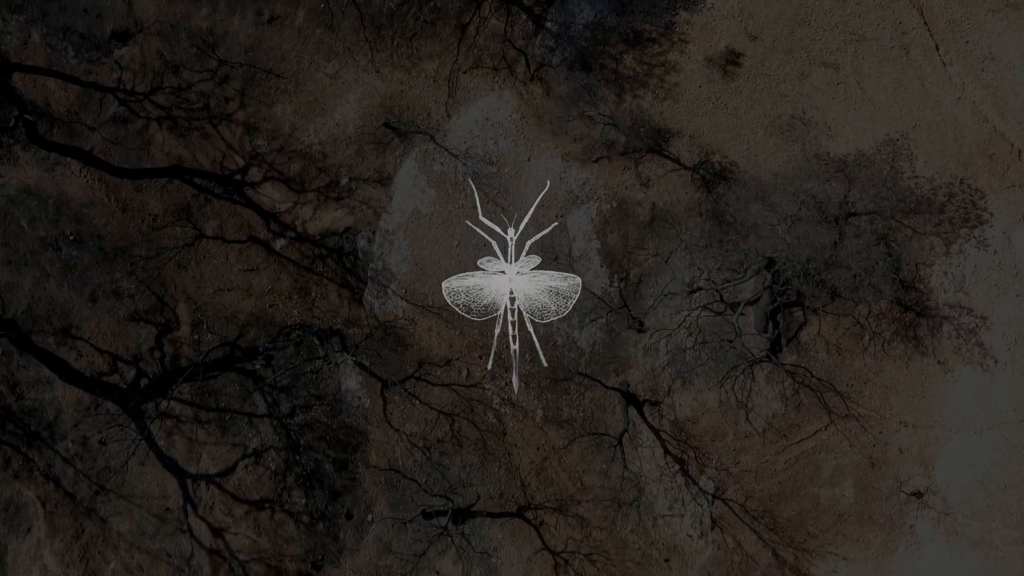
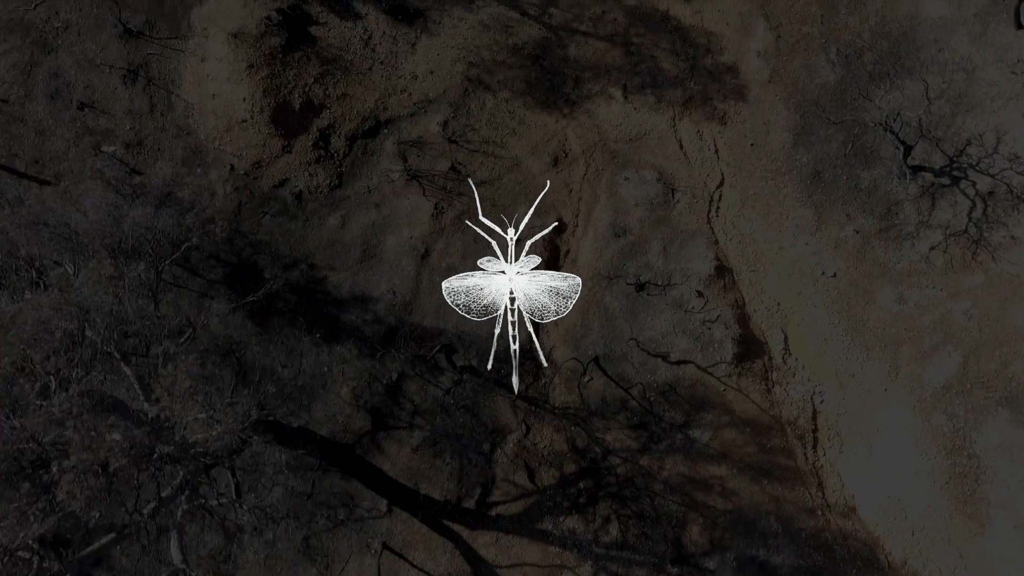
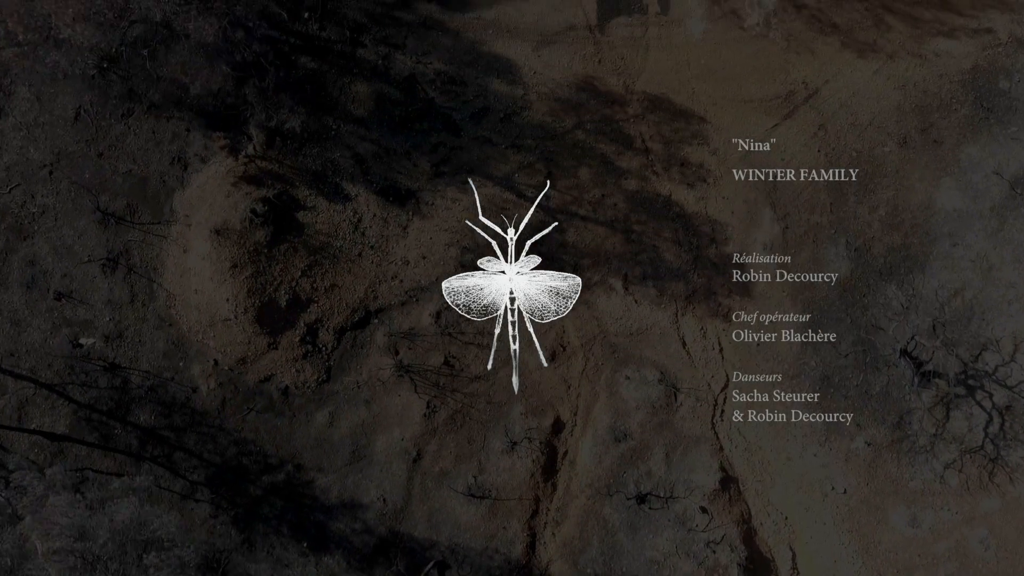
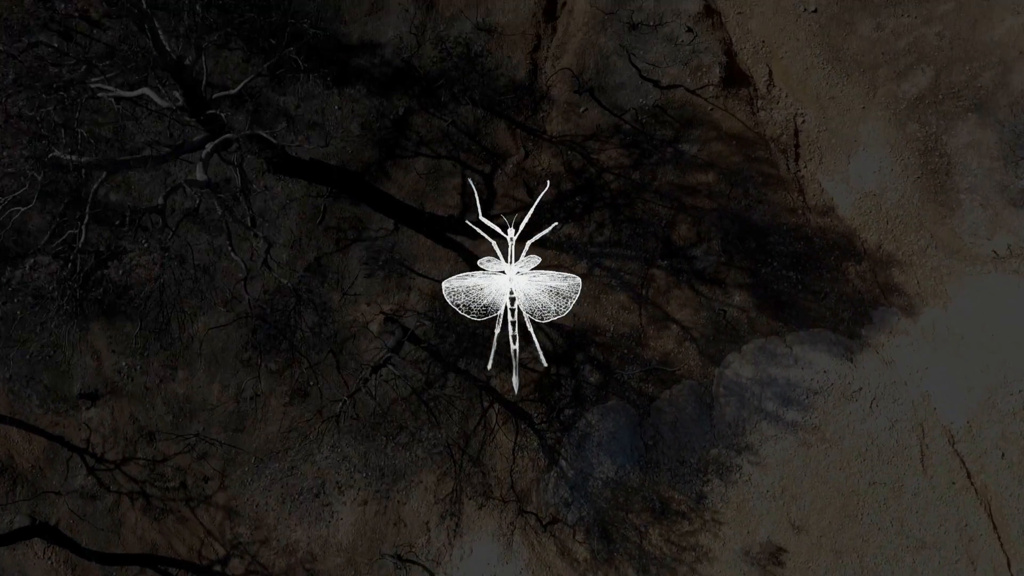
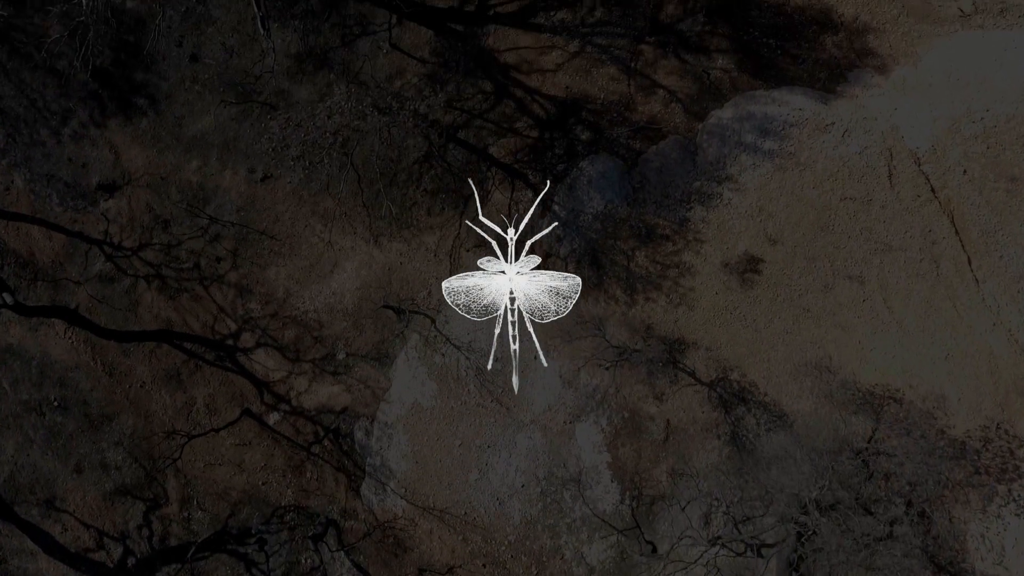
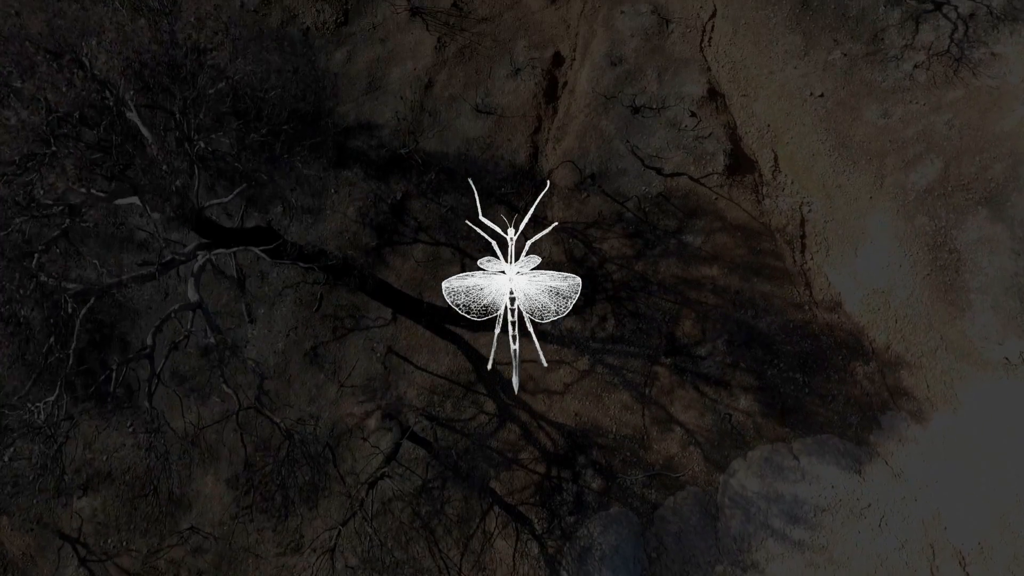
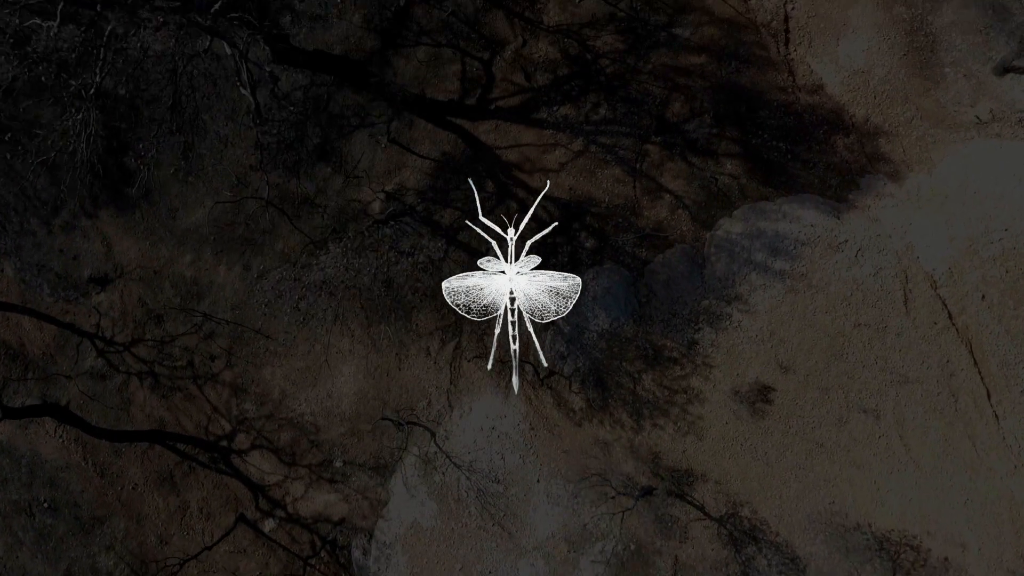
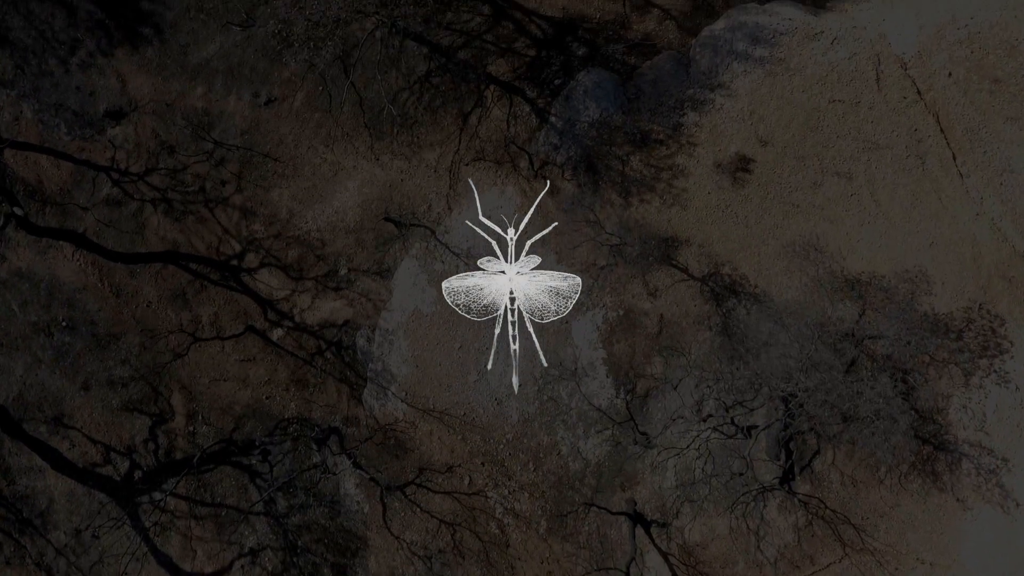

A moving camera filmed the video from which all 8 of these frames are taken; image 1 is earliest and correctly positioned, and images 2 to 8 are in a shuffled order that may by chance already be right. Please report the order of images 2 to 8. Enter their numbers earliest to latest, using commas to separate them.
8, 5, 7, 4, 6, 2, 3
